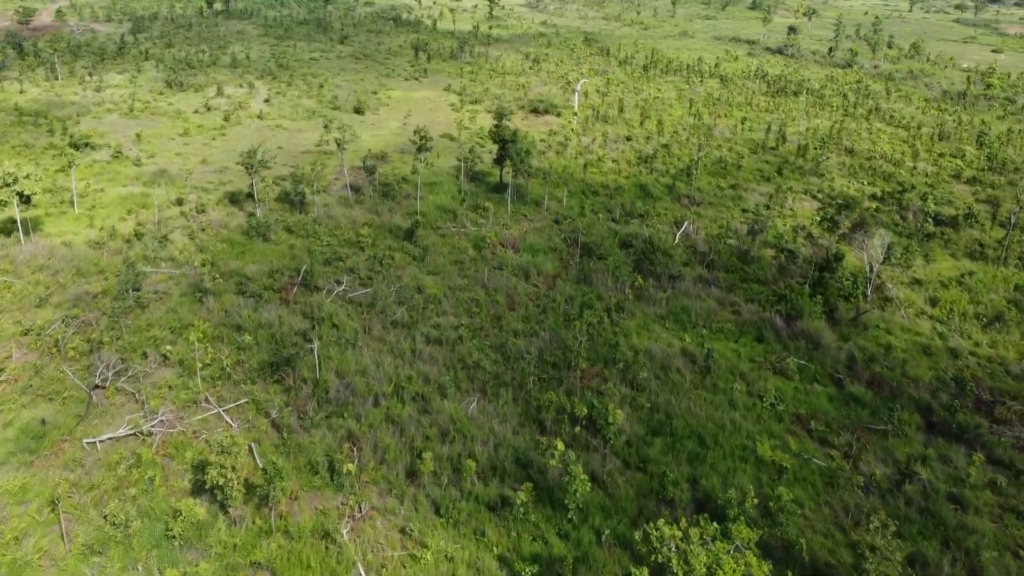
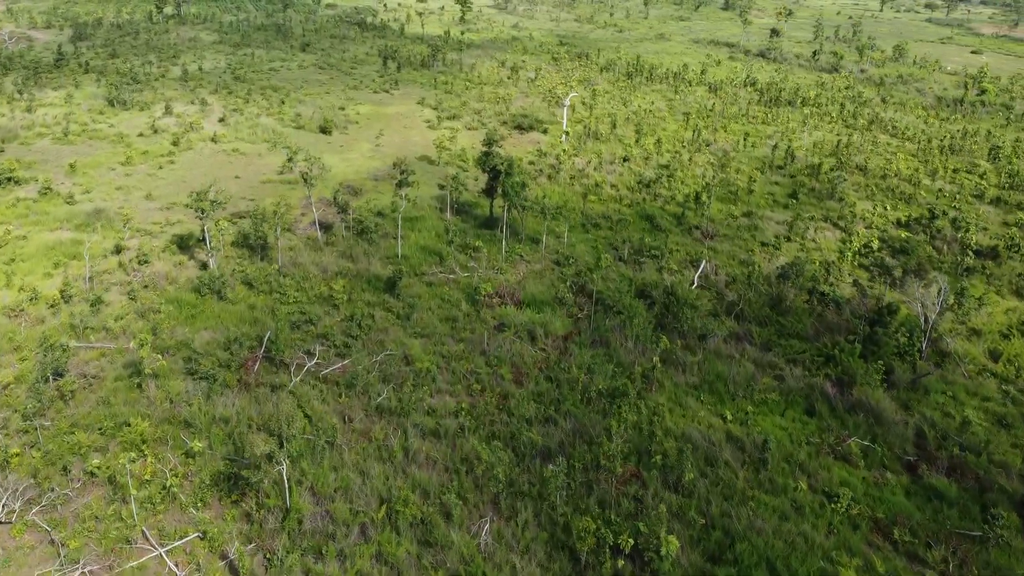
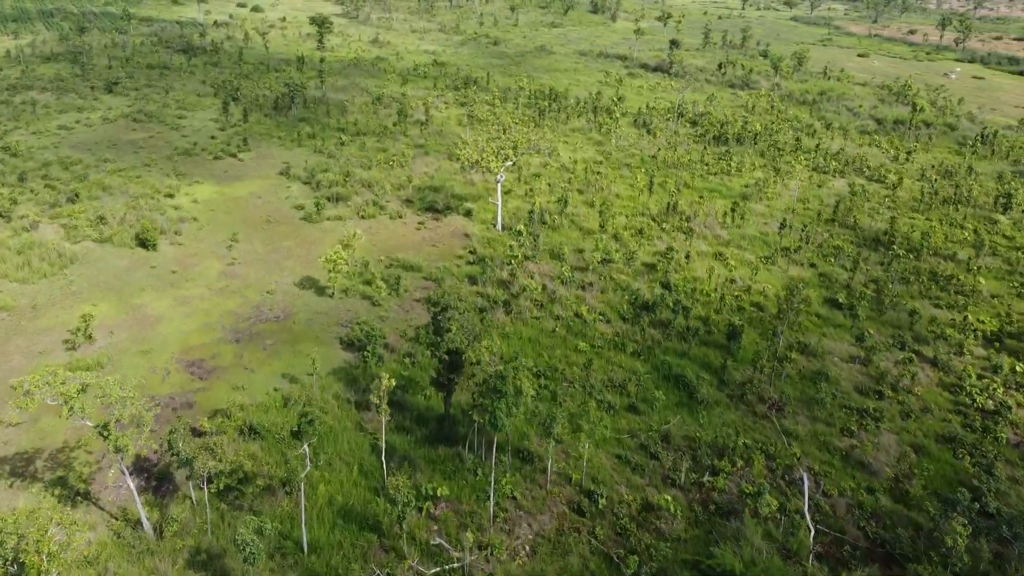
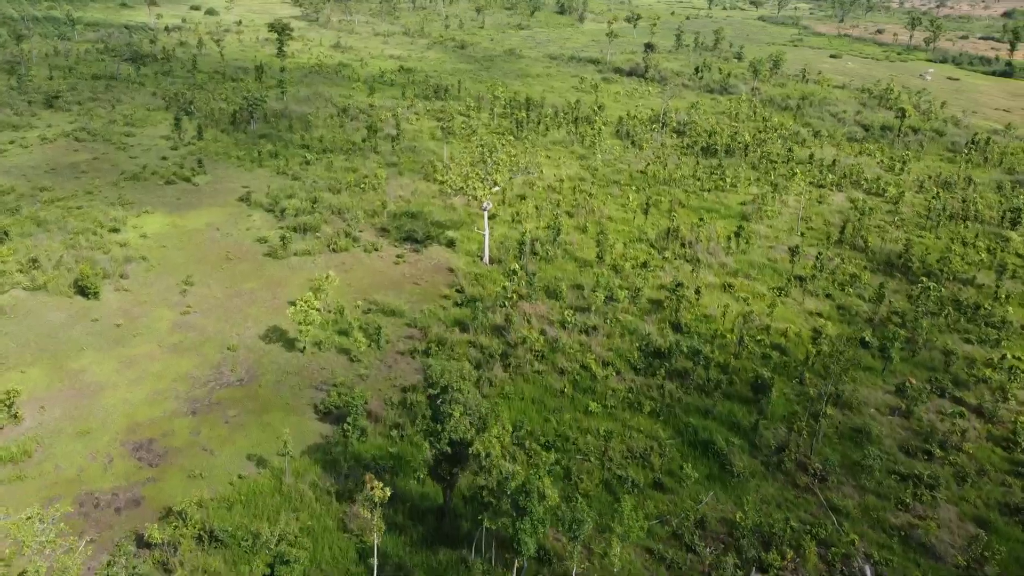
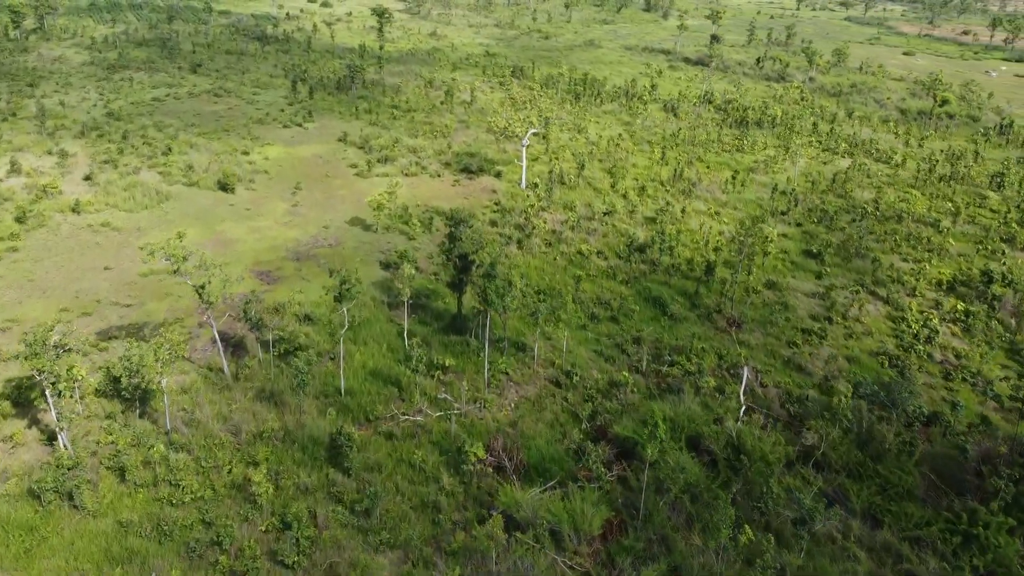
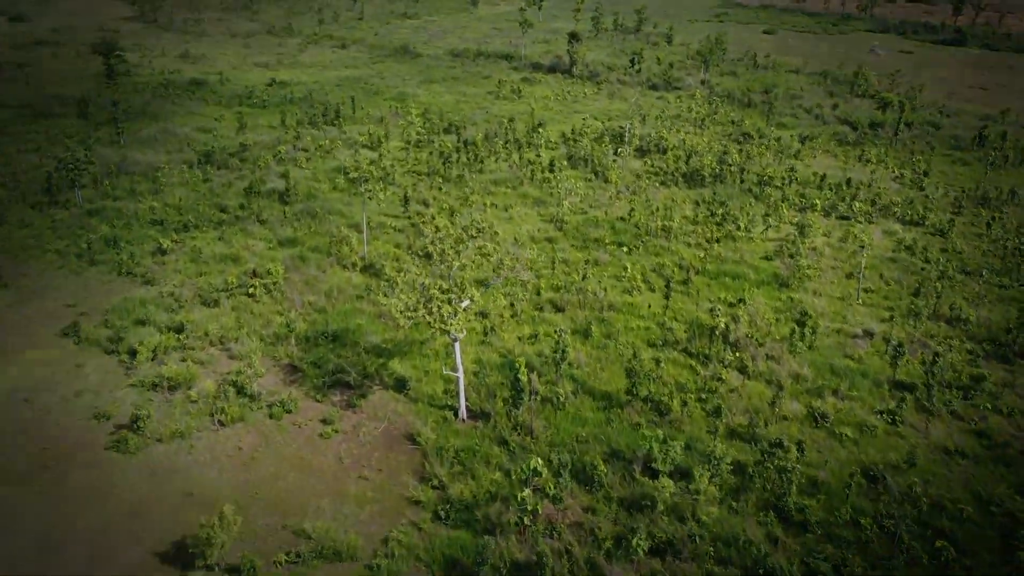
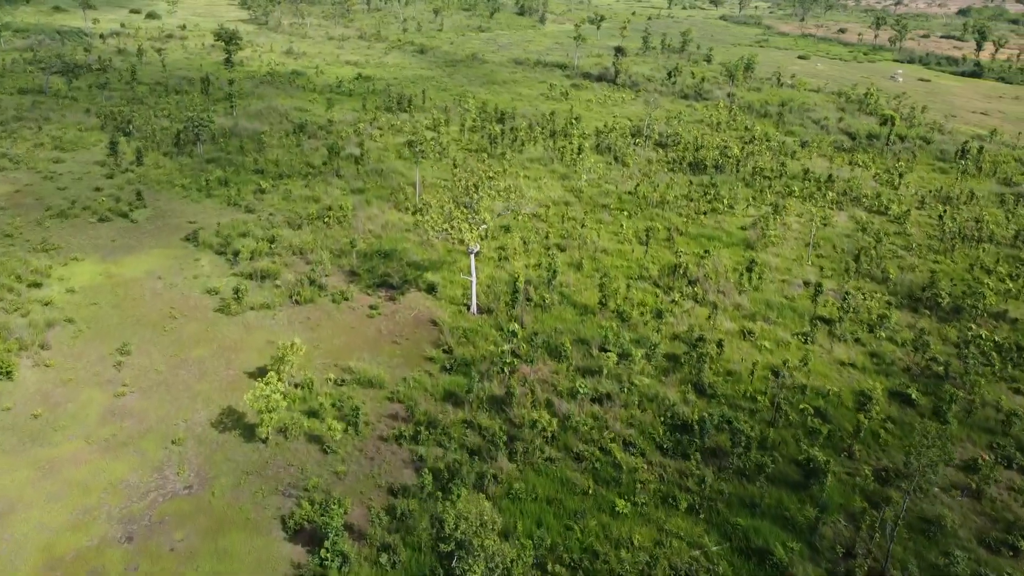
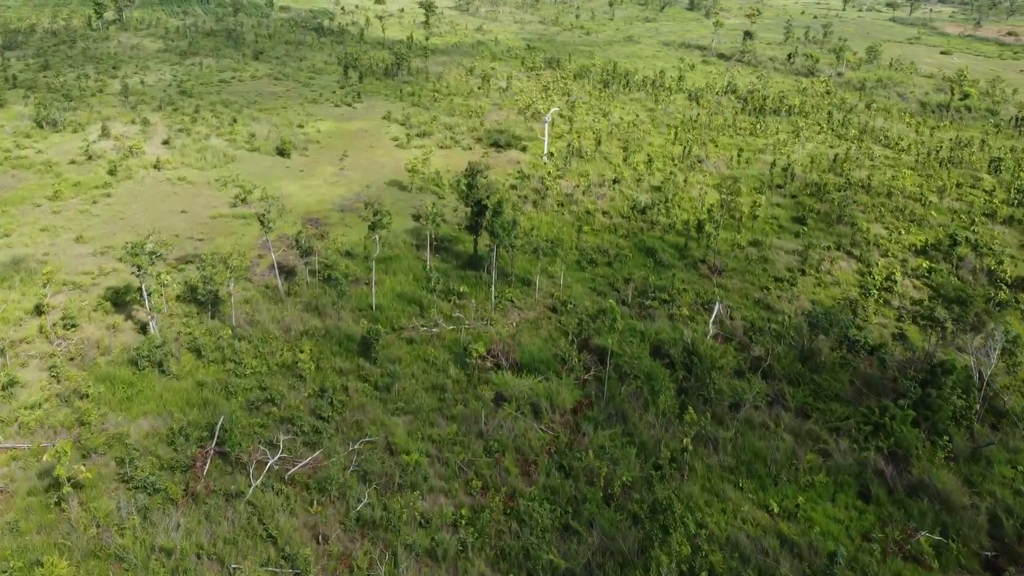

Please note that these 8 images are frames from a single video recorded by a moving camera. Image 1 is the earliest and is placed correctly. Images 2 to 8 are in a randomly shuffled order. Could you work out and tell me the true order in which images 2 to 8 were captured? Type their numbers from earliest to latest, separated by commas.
2, 8, 5, 3, 4, 7, 6
